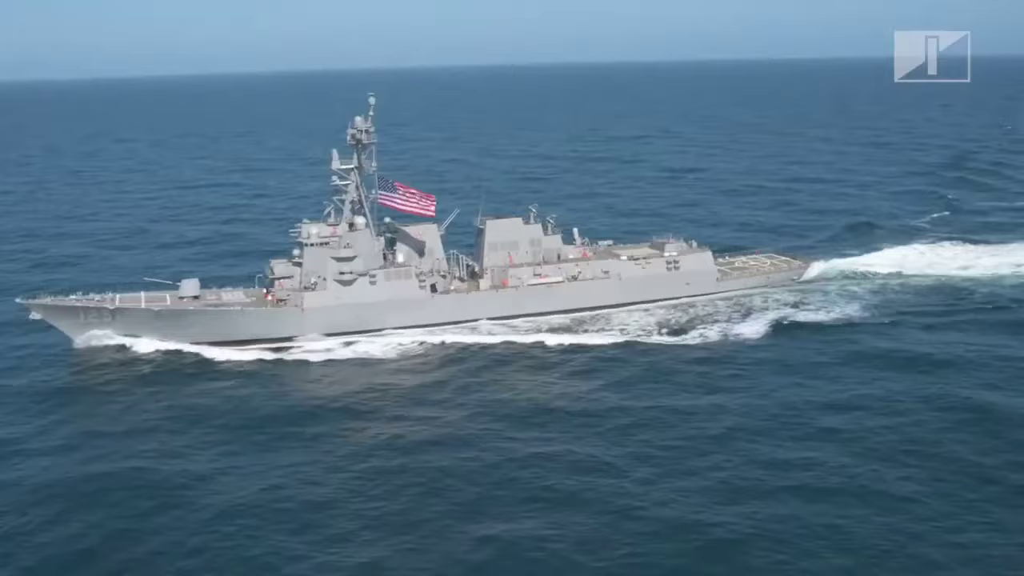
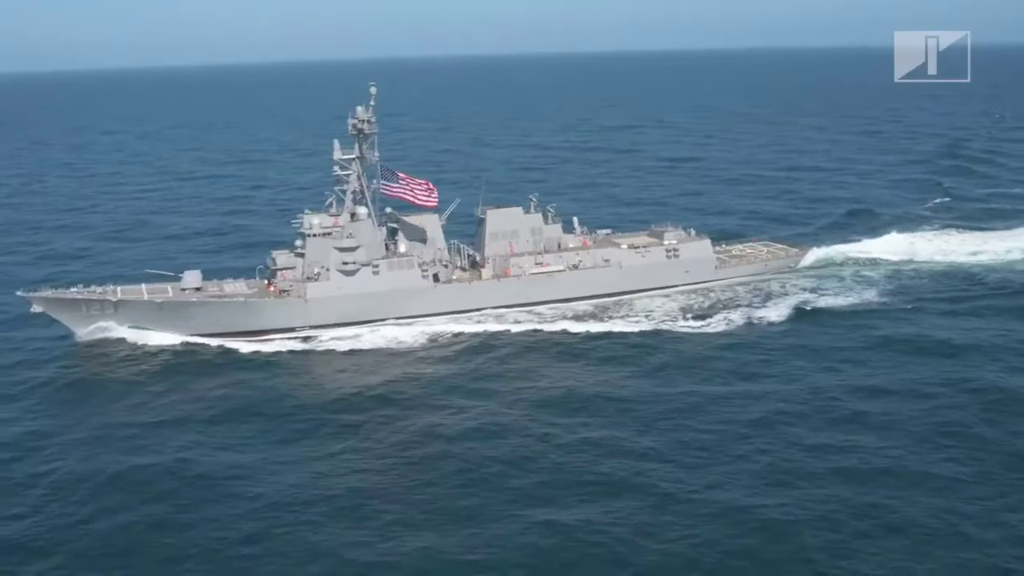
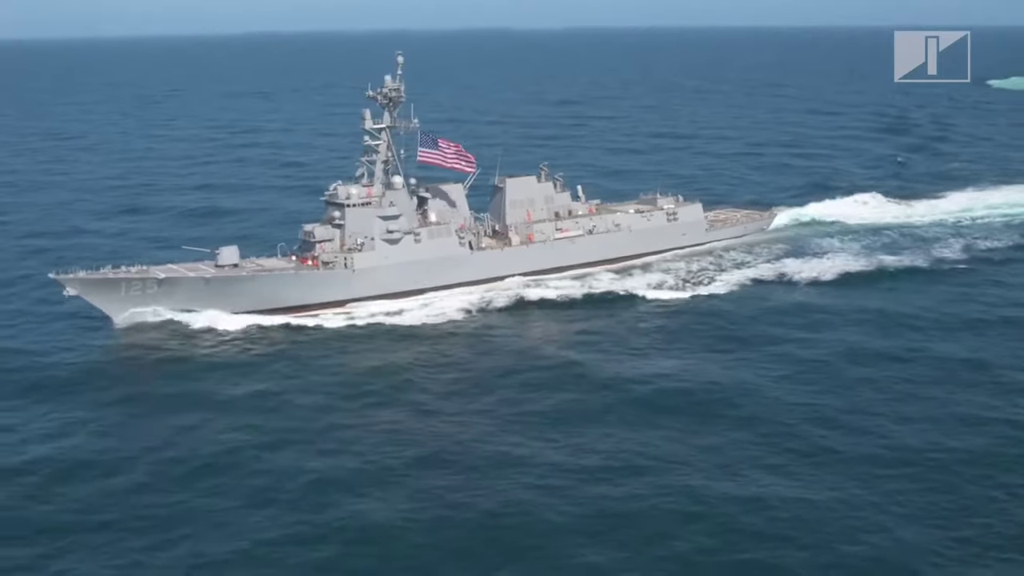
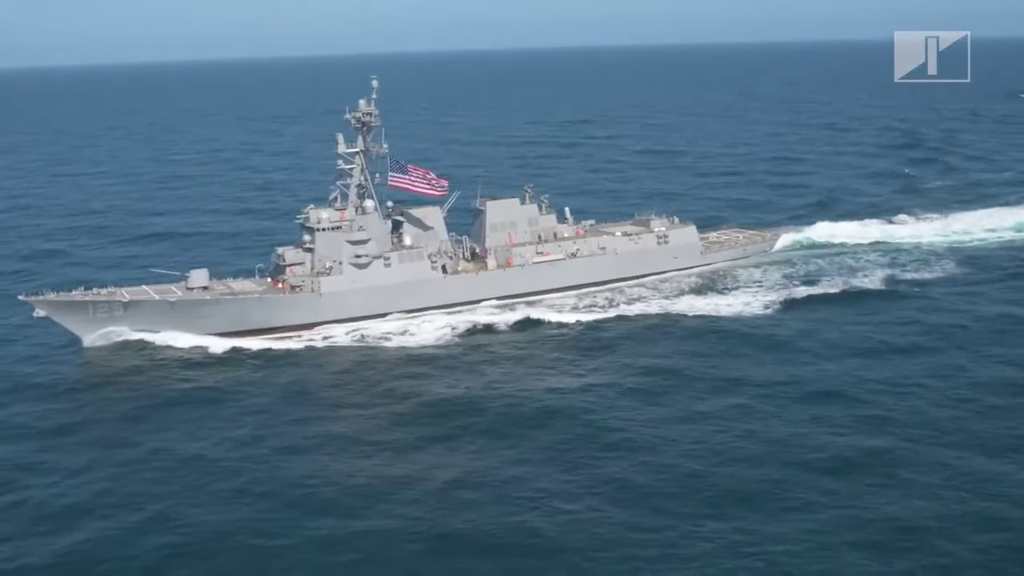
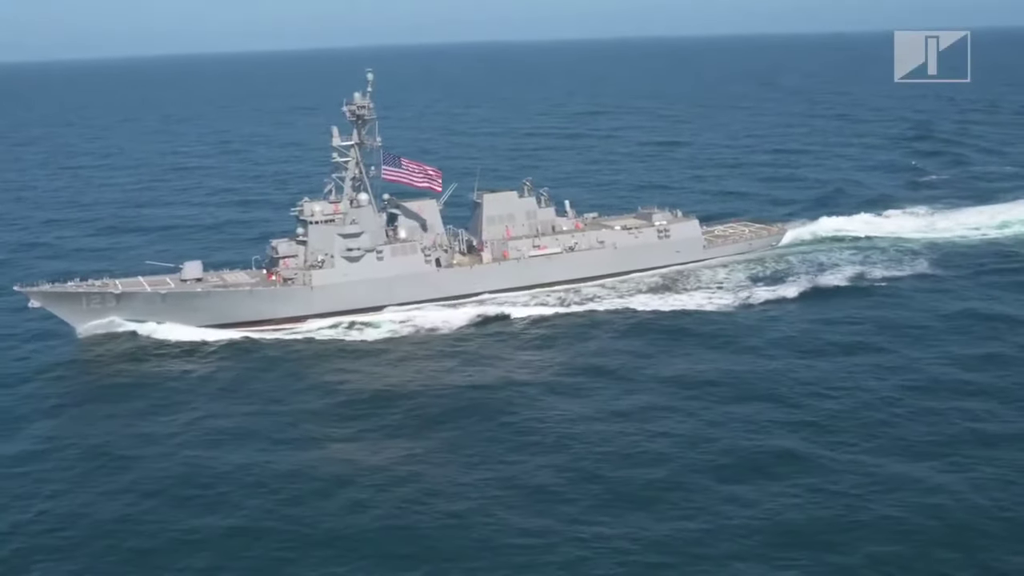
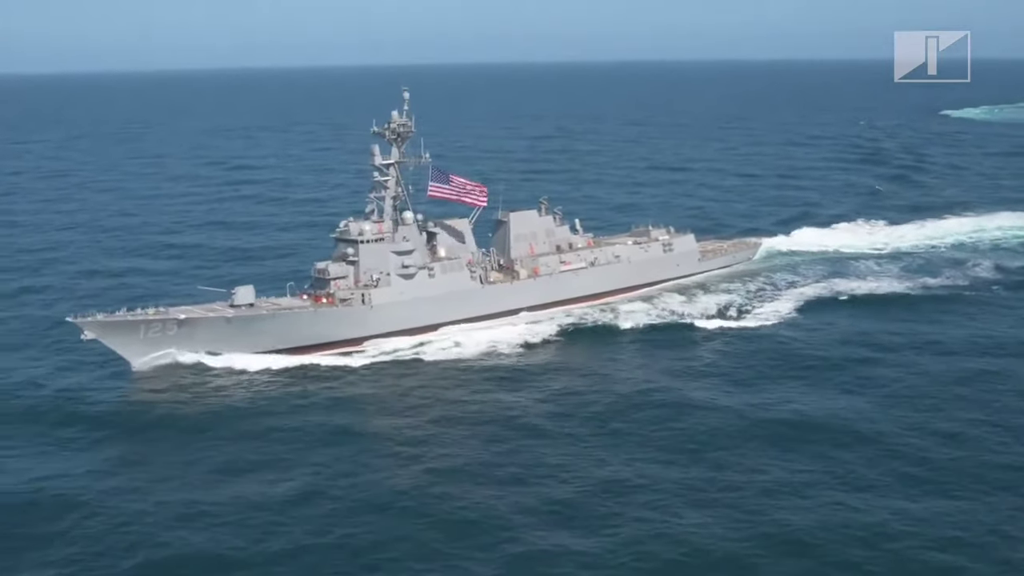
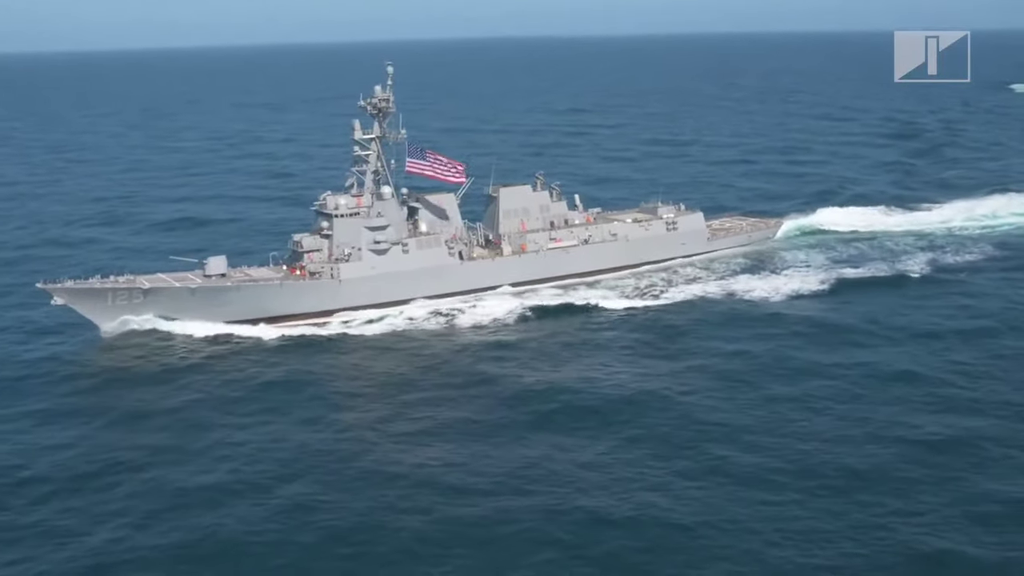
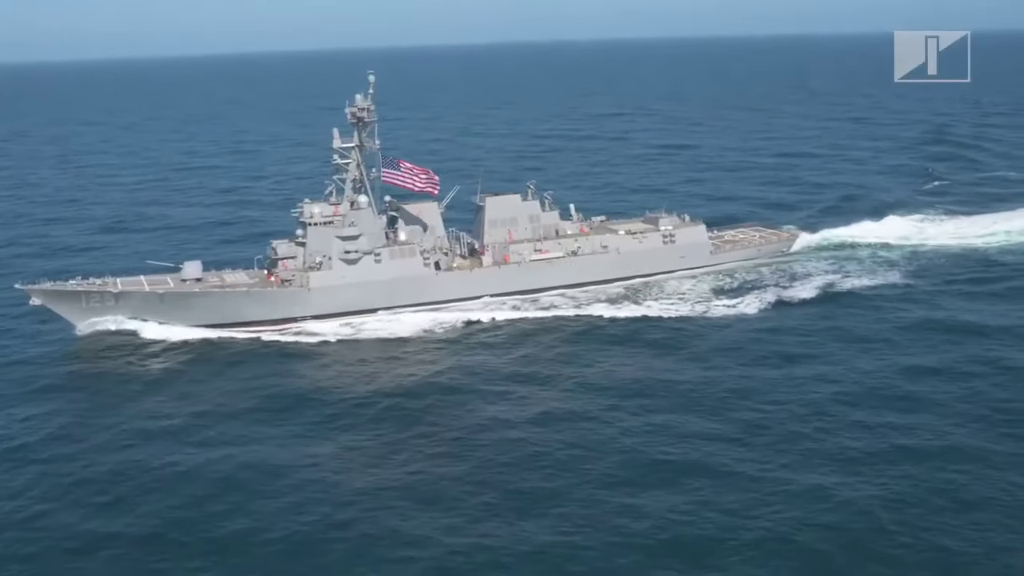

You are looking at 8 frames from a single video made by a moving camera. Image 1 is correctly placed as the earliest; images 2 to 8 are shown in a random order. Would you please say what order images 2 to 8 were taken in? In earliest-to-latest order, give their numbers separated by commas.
2, 8, 5, 4, 7, 3, 6
